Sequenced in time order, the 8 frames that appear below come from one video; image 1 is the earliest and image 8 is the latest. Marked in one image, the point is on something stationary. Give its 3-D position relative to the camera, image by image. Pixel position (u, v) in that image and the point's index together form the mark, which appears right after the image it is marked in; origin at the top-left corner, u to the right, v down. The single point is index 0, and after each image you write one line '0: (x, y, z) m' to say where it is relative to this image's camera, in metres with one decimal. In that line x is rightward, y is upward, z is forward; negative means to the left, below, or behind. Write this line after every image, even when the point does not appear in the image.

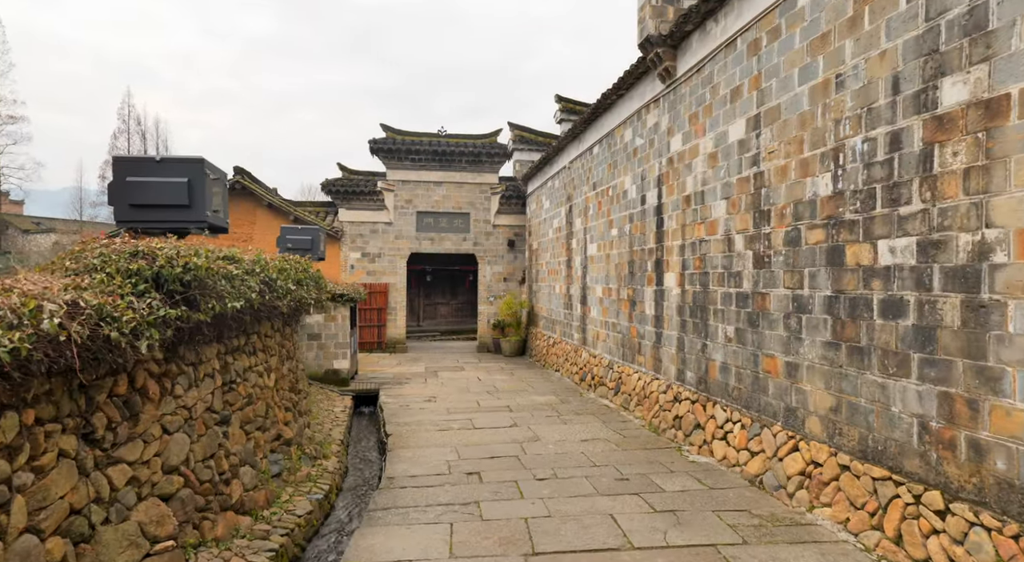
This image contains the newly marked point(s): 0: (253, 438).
0: (-1.8, -1.1, +4.3) m
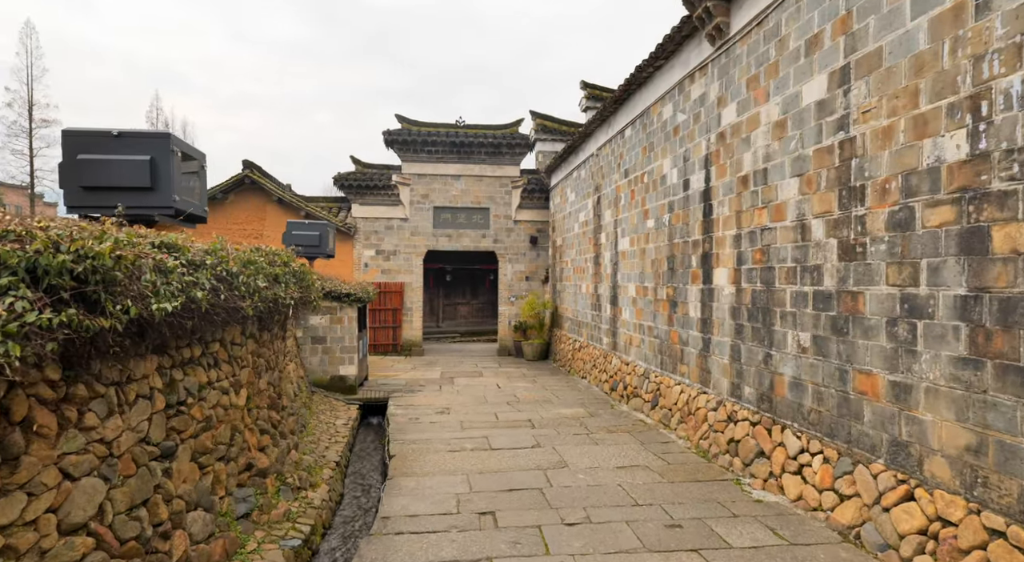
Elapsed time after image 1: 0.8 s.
0: (-1.6, -1.0, +3.4) m
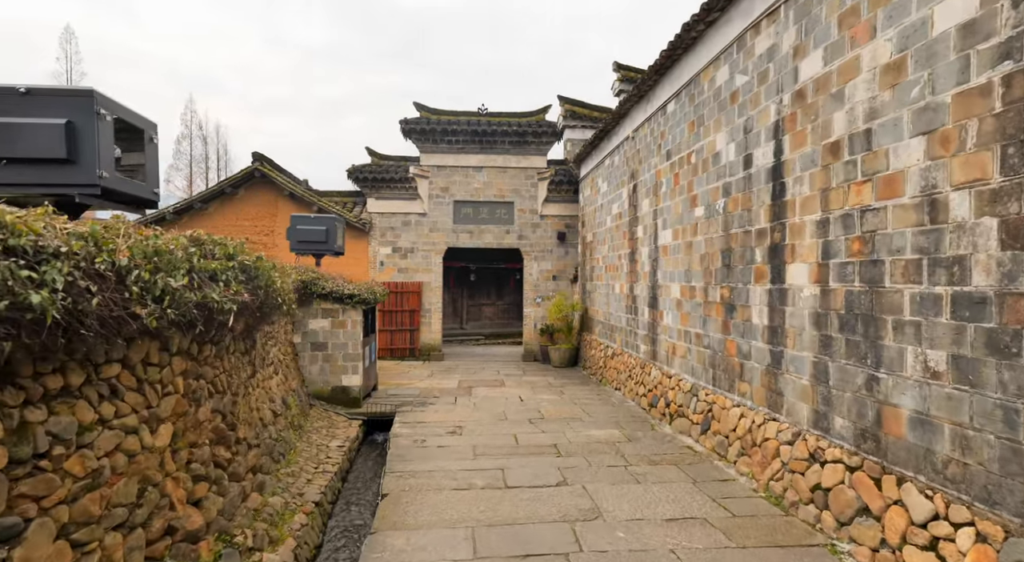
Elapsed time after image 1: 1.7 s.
0: (-1.6, -1.0, +2.4) m
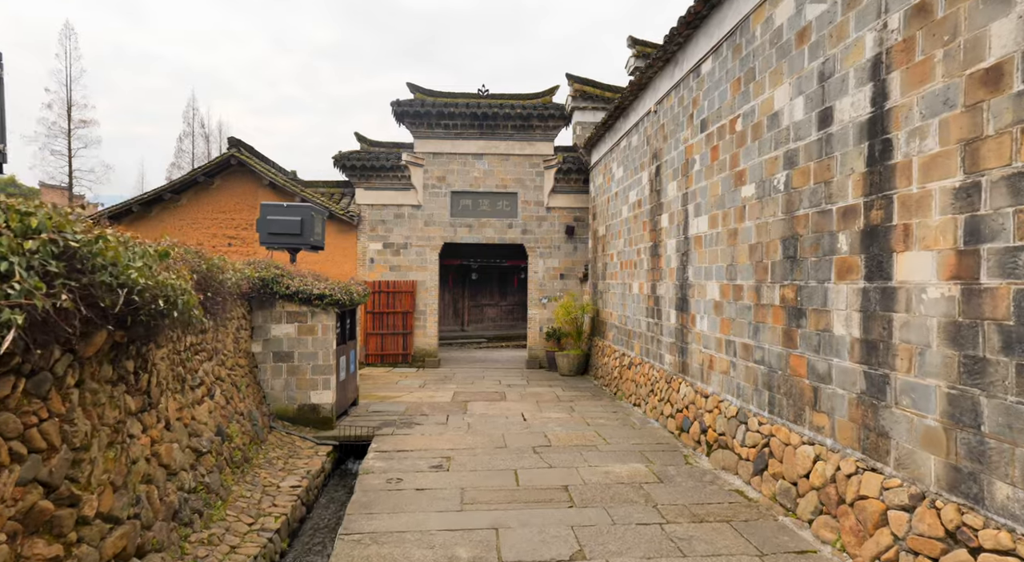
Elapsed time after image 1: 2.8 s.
0: (-1.6, -1.0, +1.1) m
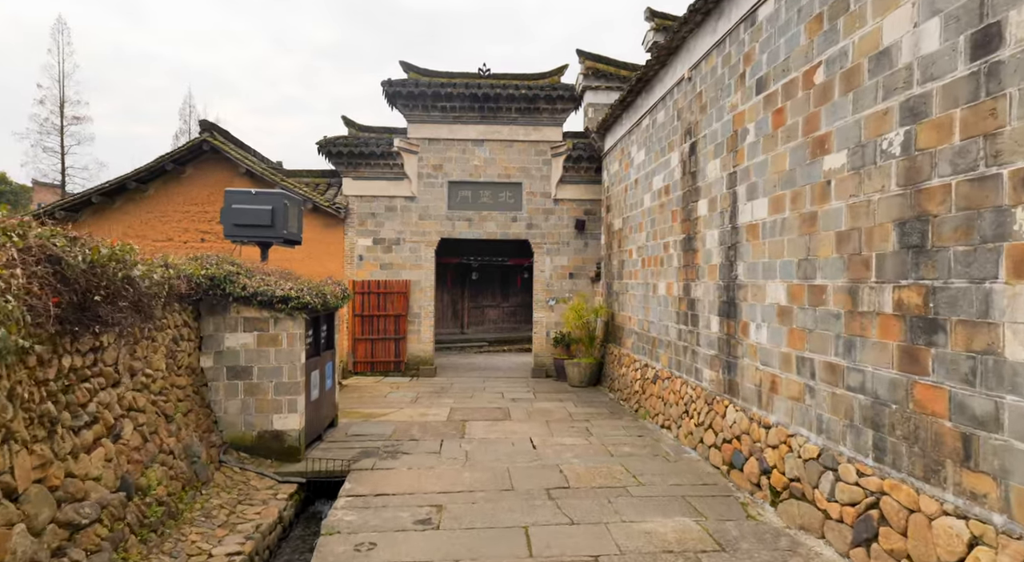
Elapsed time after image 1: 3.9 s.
0: (-1.6, -1.0, -0.1) m
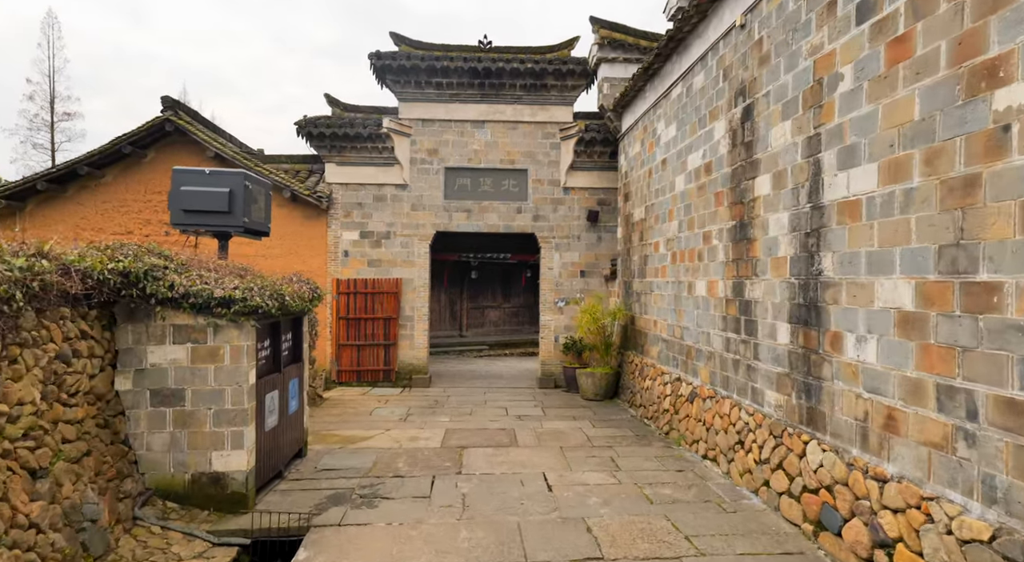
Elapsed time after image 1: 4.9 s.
0: (-1.5, -1.0, -1.4) m
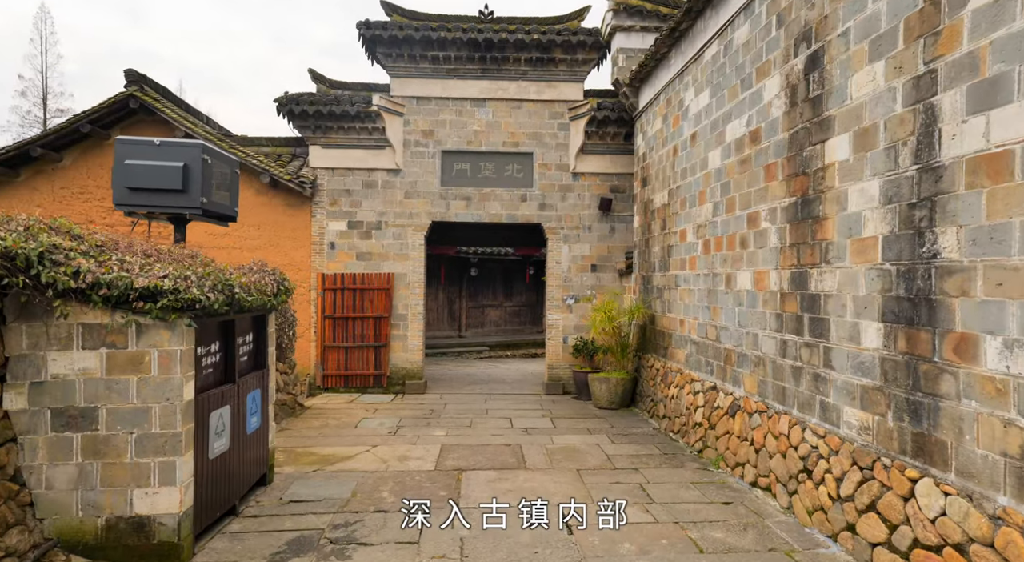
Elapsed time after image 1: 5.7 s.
0: (-1.4, -0.9, -2.4) m
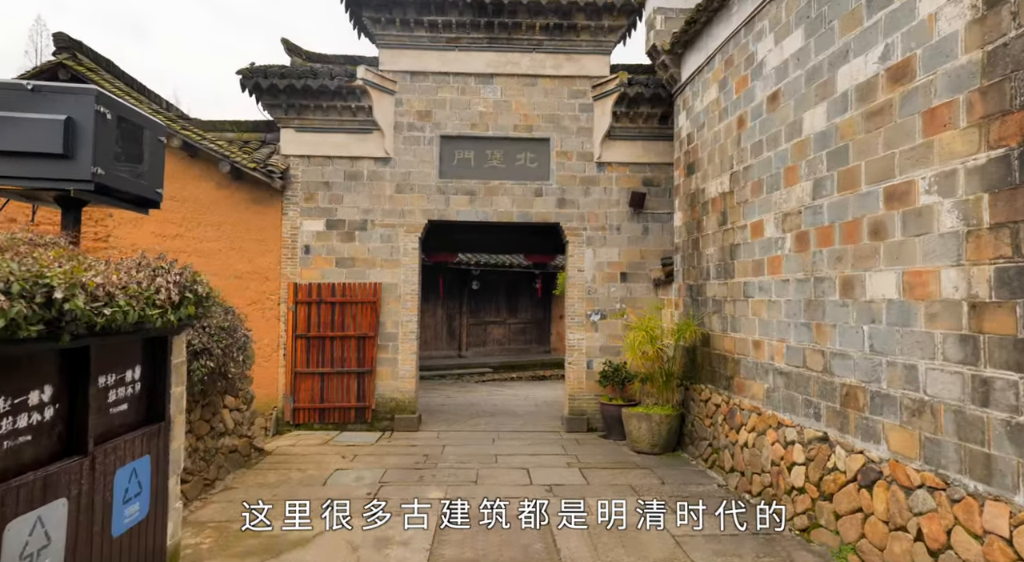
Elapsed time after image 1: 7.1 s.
0: (-1.3, -0.7, -4.1) m
